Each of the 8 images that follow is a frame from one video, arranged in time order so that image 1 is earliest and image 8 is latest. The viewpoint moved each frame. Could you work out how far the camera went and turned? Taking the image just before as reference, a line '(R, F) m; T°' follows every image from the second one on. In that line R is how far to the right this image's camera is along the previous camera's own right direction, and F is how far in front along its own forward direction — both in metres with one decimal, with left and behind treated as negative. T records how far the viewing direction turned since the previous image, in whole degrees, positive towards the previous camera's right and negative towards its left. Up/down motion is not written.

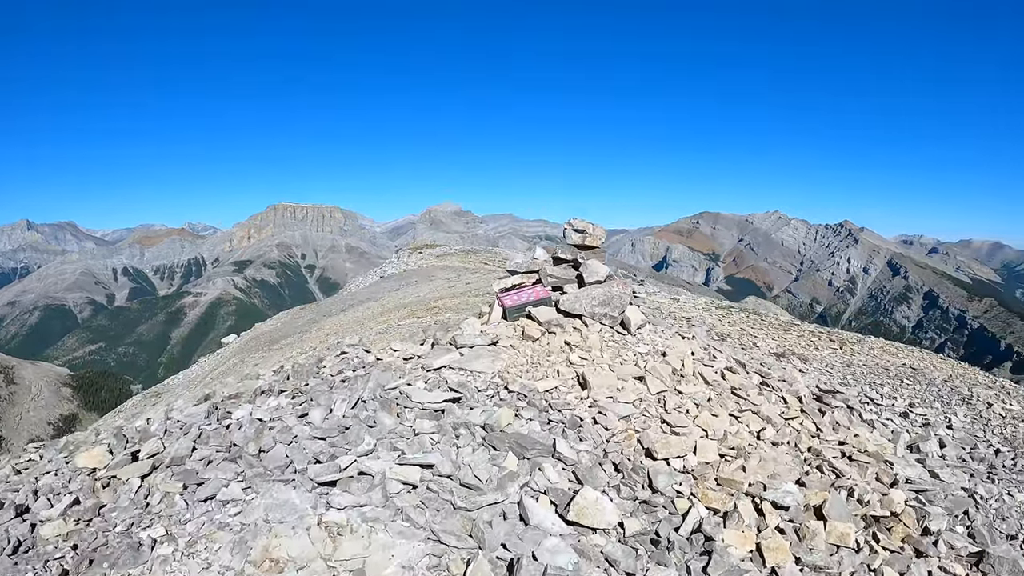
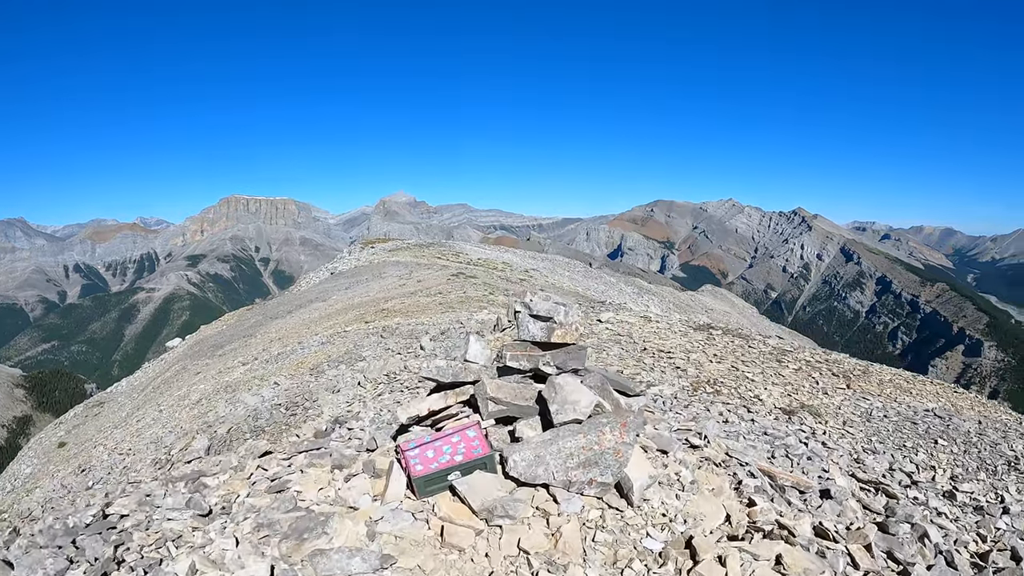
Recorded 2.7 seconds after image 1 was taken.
(+0.2, +2.0) m; +4°
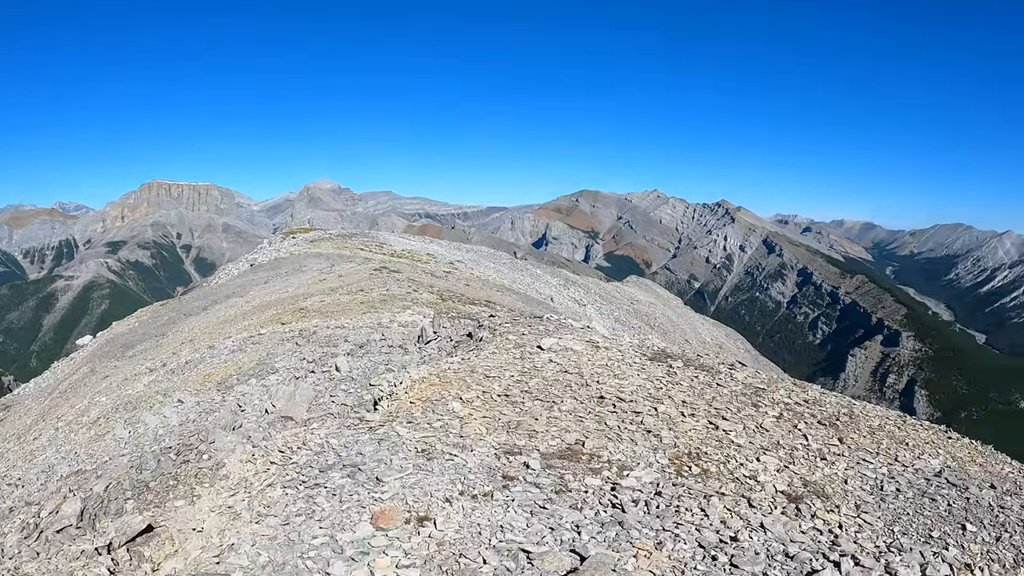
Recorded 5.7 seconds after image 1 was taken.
(-0.1, +2.0) m; +7°
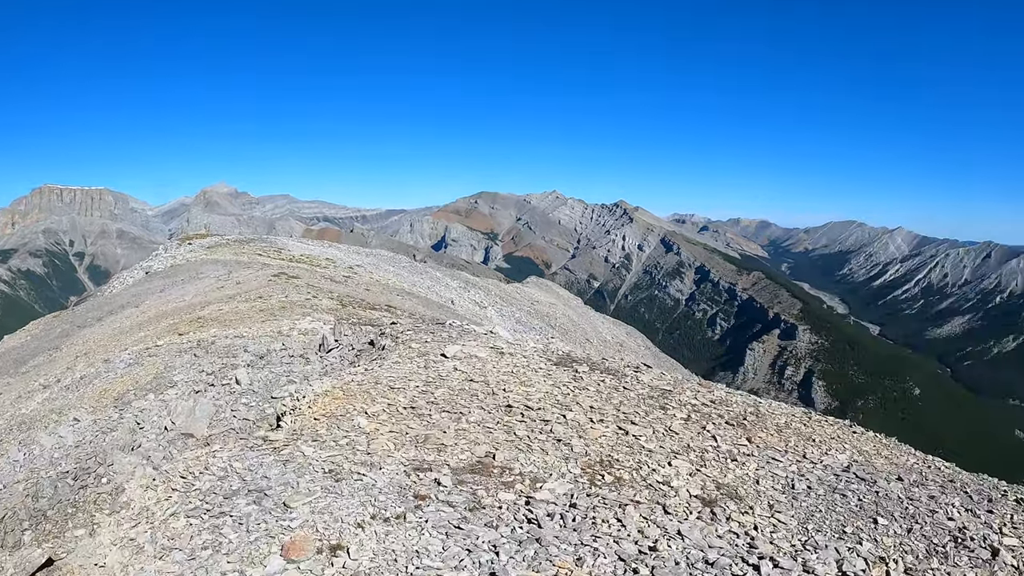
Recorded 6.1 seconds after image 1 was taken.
(+0.1, +1.3) m; +9°
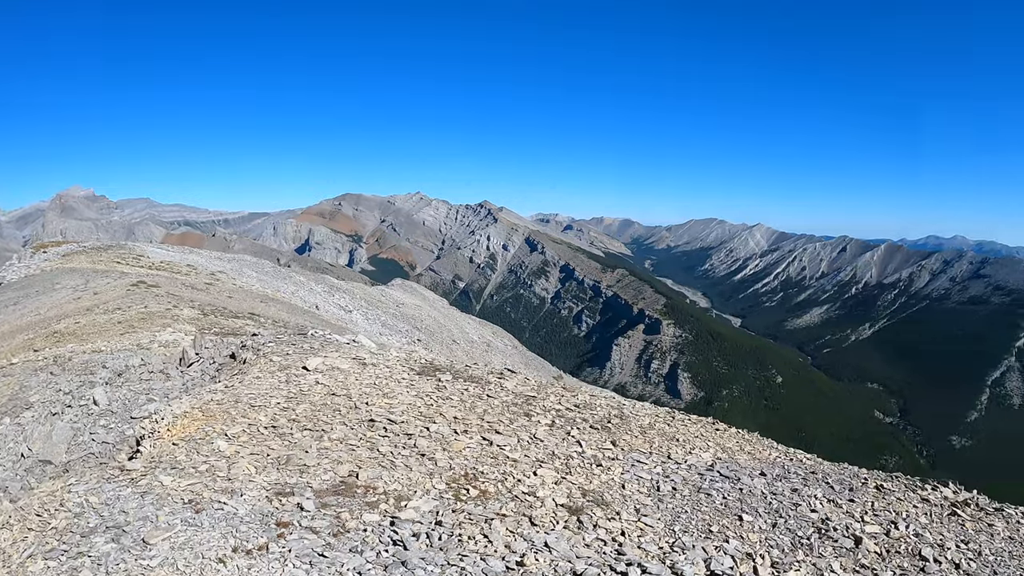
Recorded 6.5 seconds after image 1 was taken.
(+2.1, +1.0) m; +7°
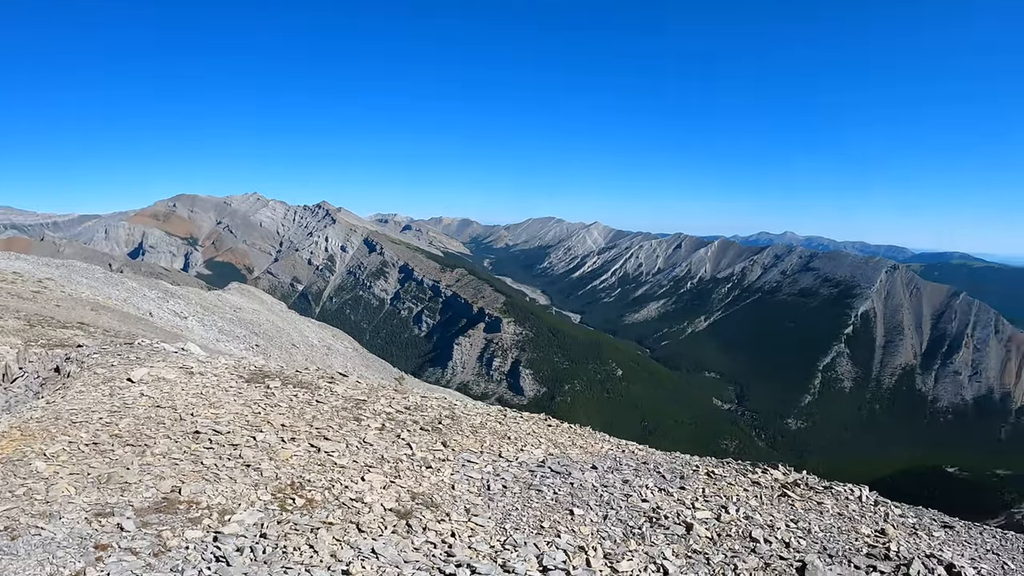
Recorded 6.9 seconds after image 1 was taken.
(+4.0, +0.2) m; +6°
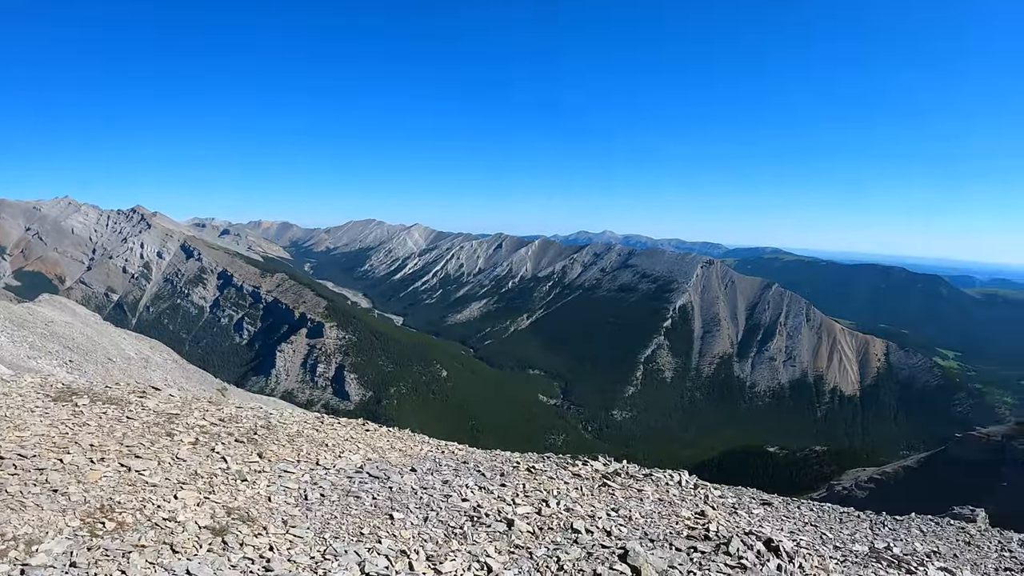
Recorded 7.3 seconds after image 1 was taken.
(+5.1, +0.3) m; +4°
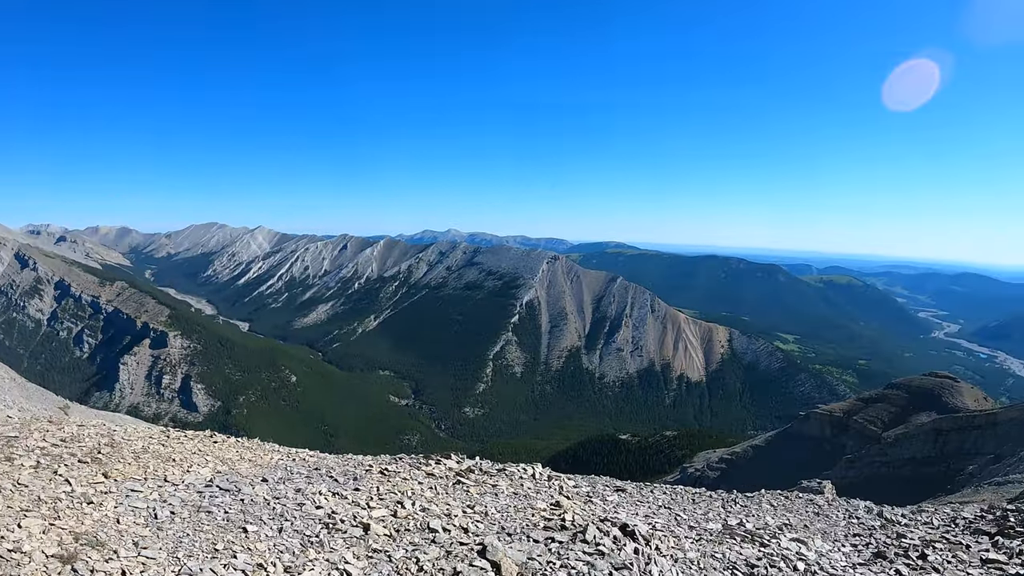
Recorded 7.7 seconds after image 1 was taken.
(+4.0, -0.2) m; +4°
